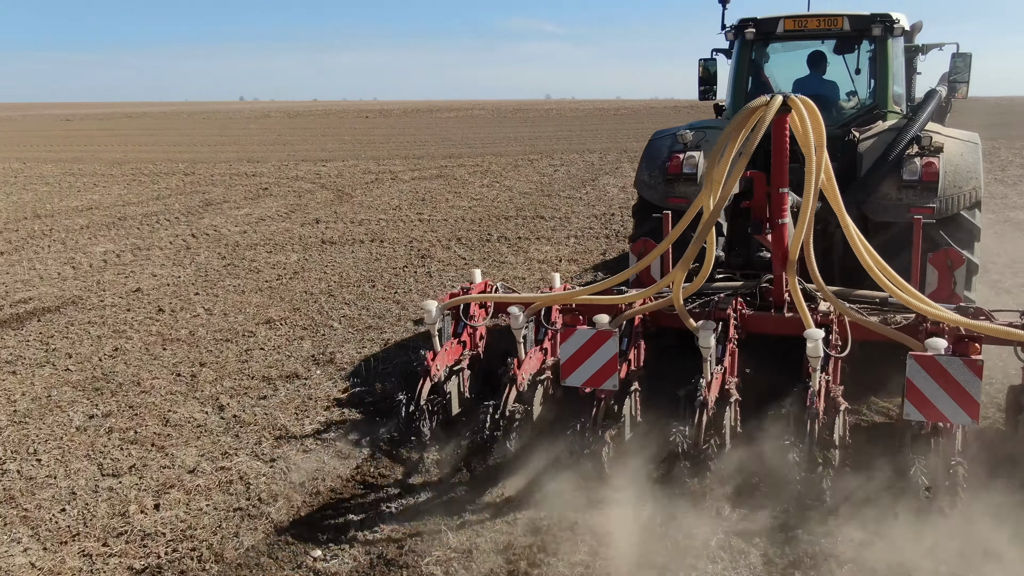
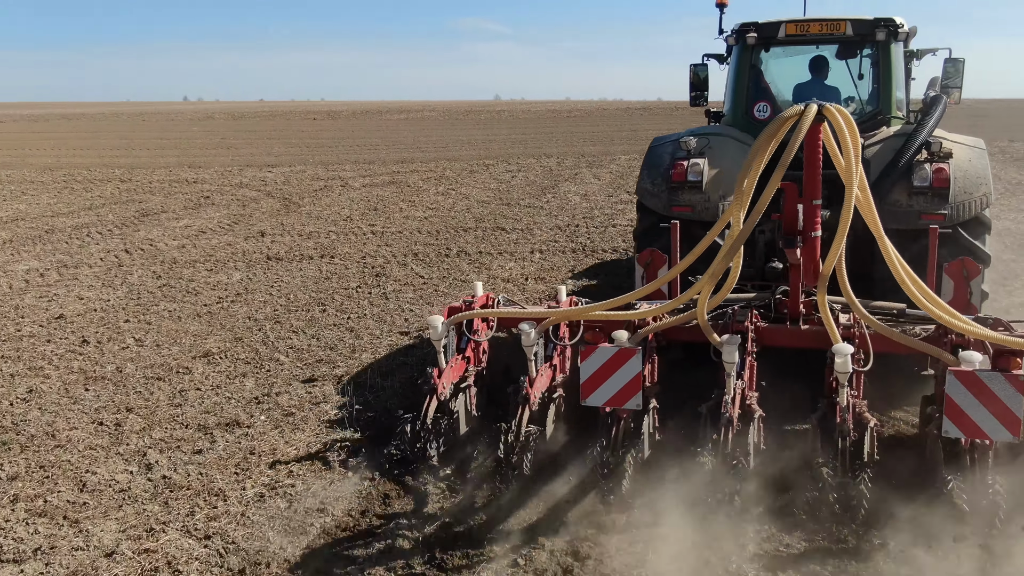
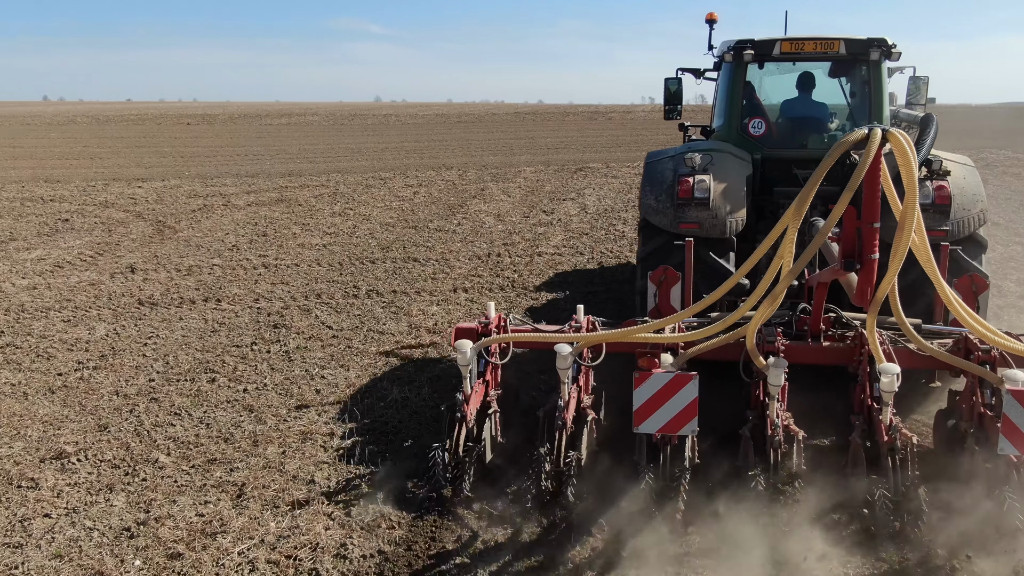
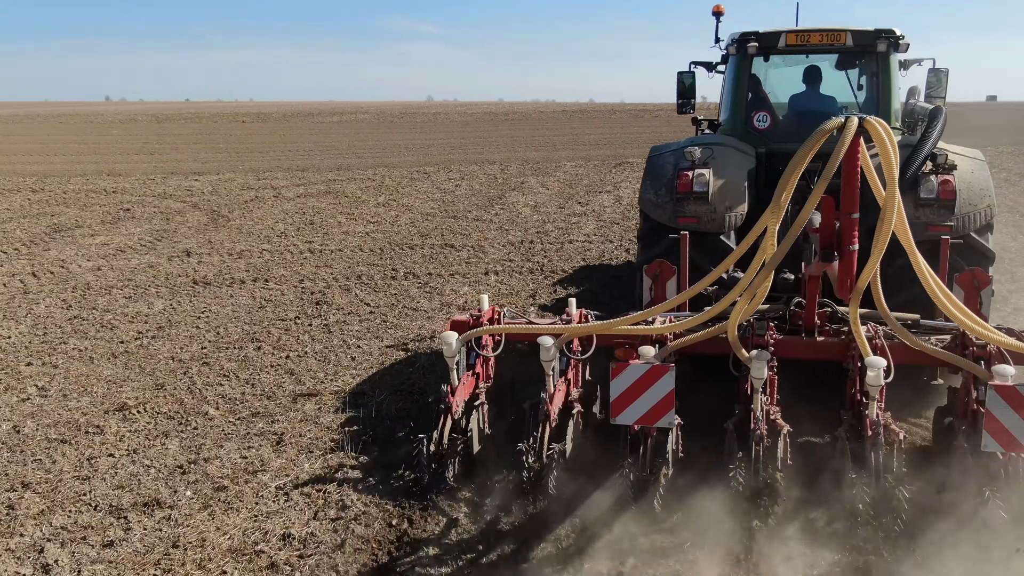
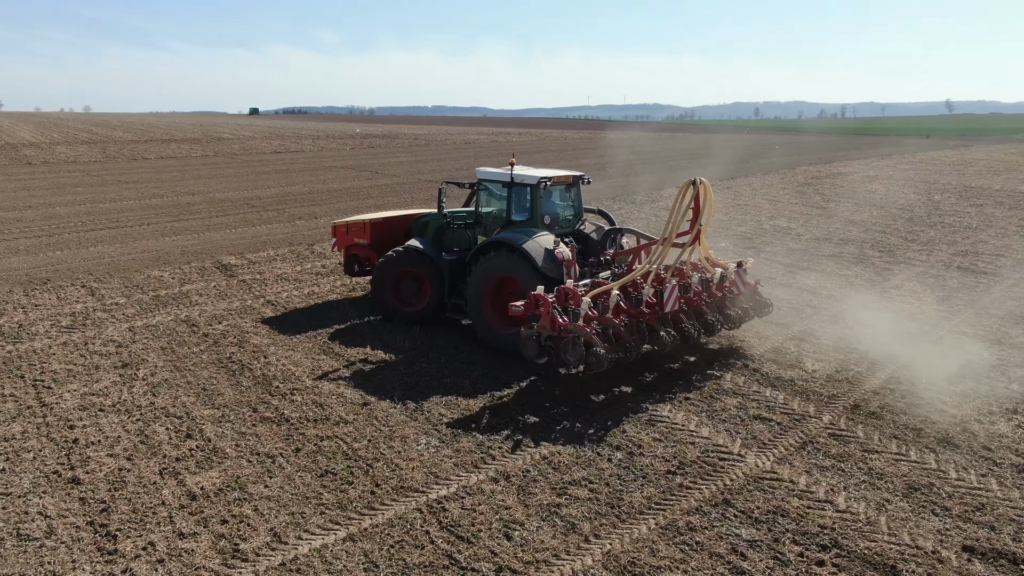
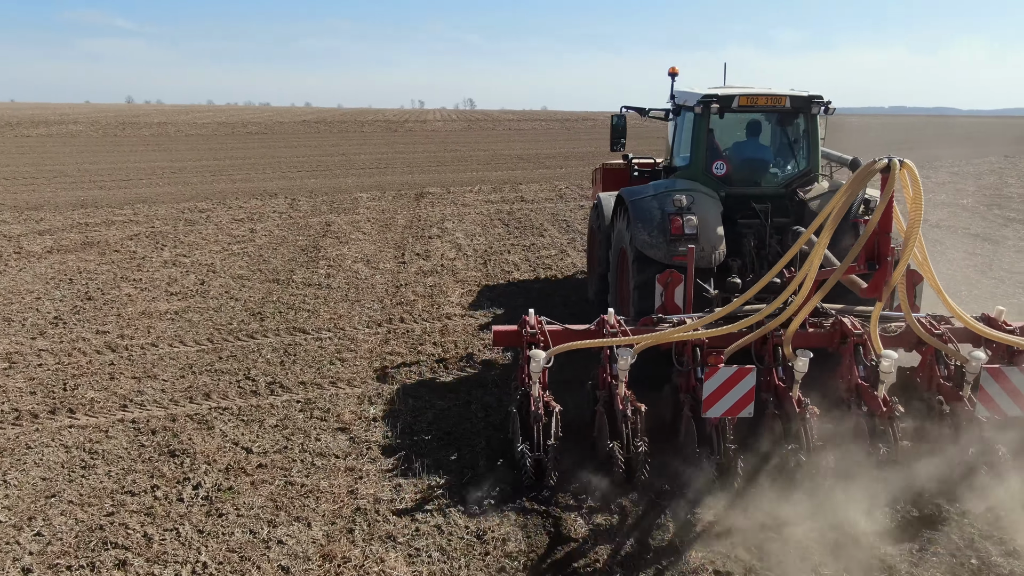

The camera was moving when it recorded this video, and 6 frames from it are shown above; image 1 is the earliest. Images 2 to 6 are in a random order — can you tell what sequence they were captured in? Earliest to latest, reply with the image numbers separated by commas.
2, 4, 3, 6, 5
